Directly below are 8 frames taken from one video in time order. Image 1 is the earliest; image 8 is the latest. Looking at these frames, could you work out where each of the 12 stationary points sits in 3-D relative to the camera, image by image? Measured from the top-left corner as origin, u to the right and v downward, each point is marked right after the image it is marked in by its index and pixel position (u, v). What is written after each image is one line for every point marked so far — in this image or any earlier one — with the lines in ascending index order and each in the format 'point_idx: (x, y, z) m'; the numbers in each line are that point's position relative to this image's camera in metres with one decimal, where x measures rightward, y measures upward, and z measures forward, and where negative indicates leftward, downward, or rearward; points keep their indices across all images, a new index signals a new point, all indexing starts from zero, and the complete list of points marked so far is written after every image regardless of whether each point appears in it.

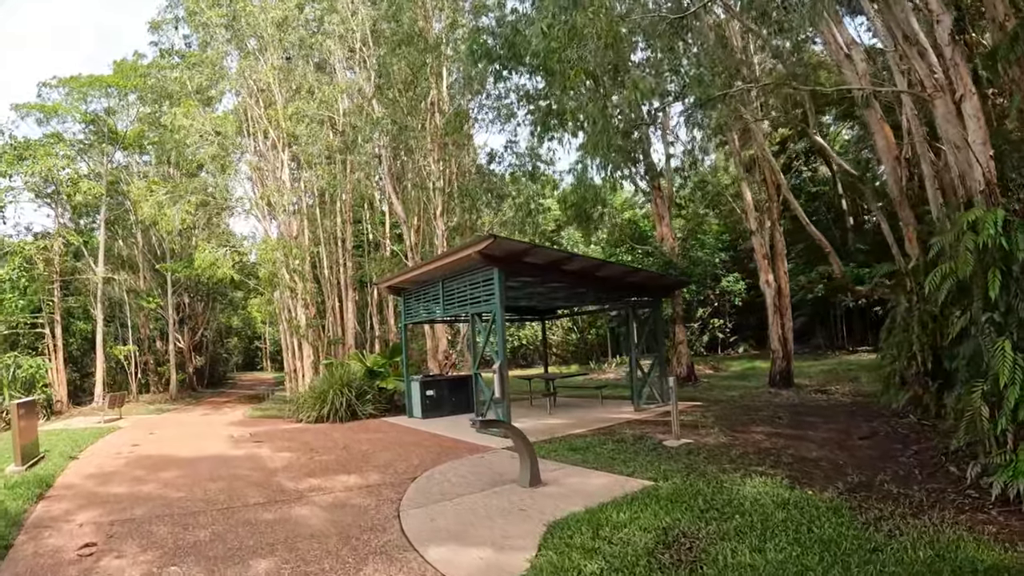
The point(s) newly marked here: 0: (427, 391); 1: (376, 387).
0: (-1.7, -1.8, +11.5) m
1: (-2.8, -1.9, +12.4) m
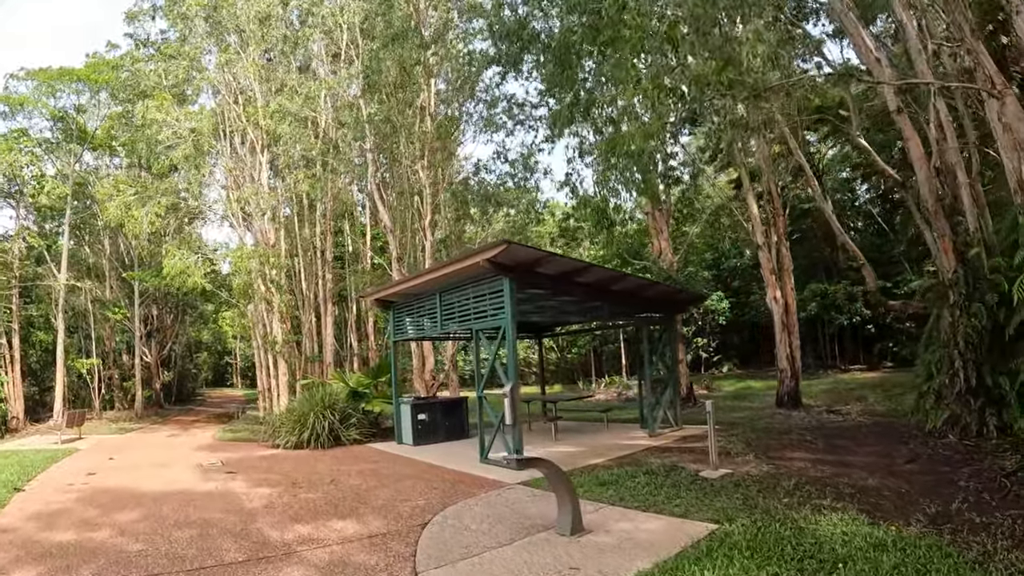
0: (-1.6, -2.0, +10.4) m
1: (-2.7, -2.1, +11.3) m
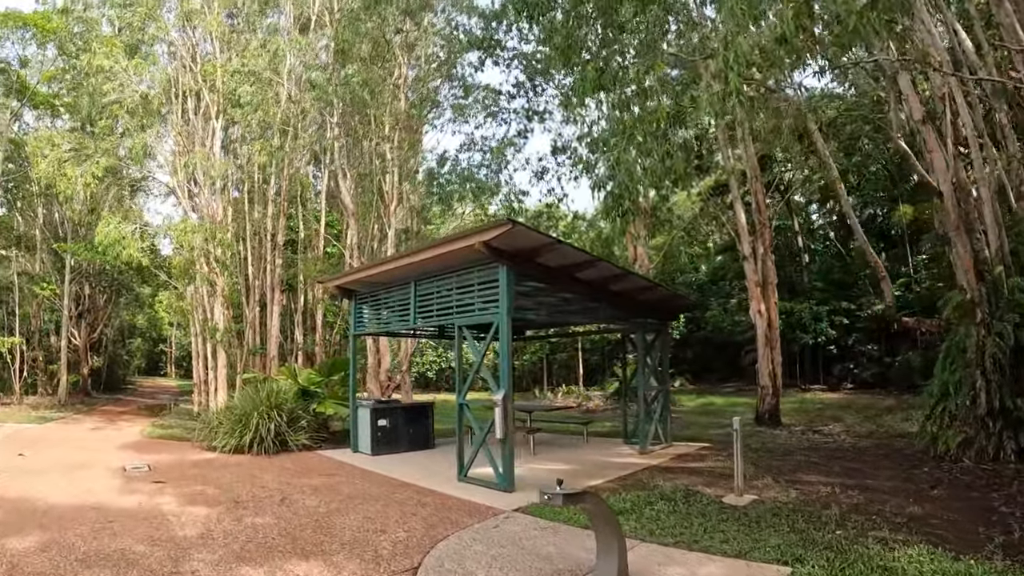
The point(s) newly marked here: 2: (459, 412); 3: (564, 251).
0: (-1.9, -1.8, +9.0) m
1: (-3.1, -1.8, +9.9) m
2: (-0.6, -1.4, +7.7) m
3: (+0.6, +0.4, +7.6) m
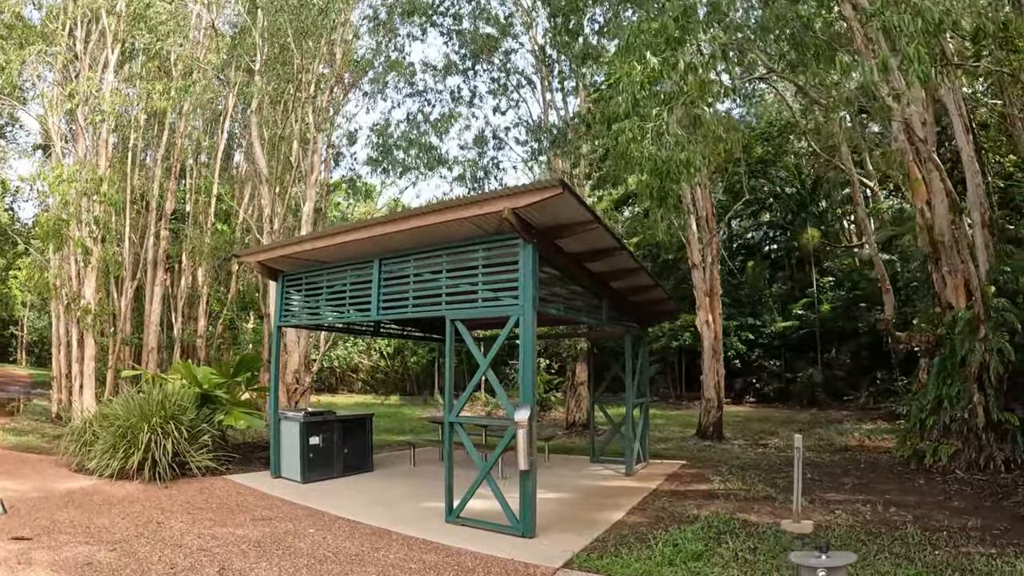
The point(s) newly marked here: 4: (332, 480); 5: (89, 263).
0: (-2.1, -1.6, +7.1) m
1: (-3.4, -1.6, +7.7) m
2: (-0.6, -1.3, +5.9) m
3: (+0.7, +0.5, +6.1) m
4: (-1.9, -2.1, +7.2) m
5: (-7.0, +0.4, +11.0) m
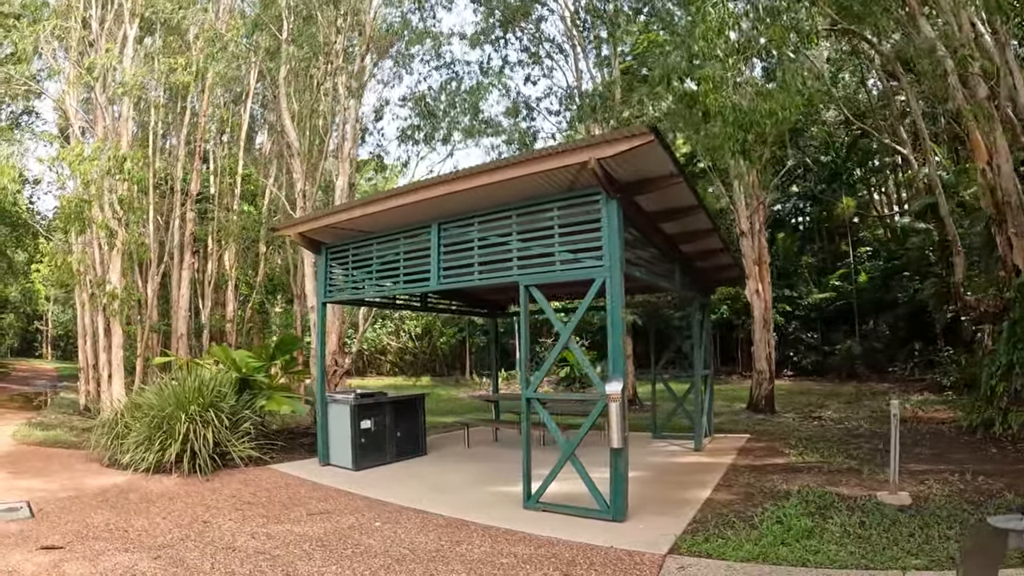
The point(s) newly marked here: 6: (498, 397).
0: (-1.4, -1.3, +6.5) m
1: (-2.7, -1.3, +7.1) m
2: (0.0, -1.0, +5.3) m
3: (+1.3, +0.8, +5.4) m
4: (-1.2, -1.8, +6.6) m
5: (-6.3, +0.6, +10.4) m
6: (-0.2, -1.5, +8.8) m
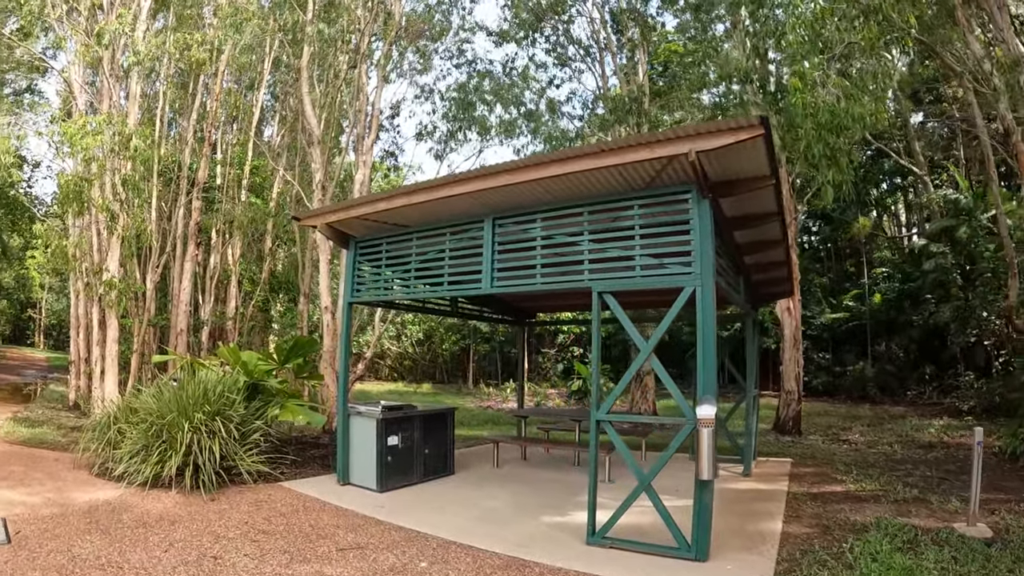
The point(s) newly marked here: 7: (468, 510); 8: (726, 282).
0: (-1.0, -1.3, +5.8) m
1: (-2.4, -1.2, +6.4) m
2: (+0.4, -1.0, +4.6) m
3: (+1.8, +0.7, +4.7) m
4: (-0.8, -1.8, +5.9) m
5: (-5.8, +0.8, +9.7) m
6: (+0.2, -1.5, +8.1) m
7: (-0.4, -1.9, +5.7) m
8: (+1.9, 0.0, +5.9) m
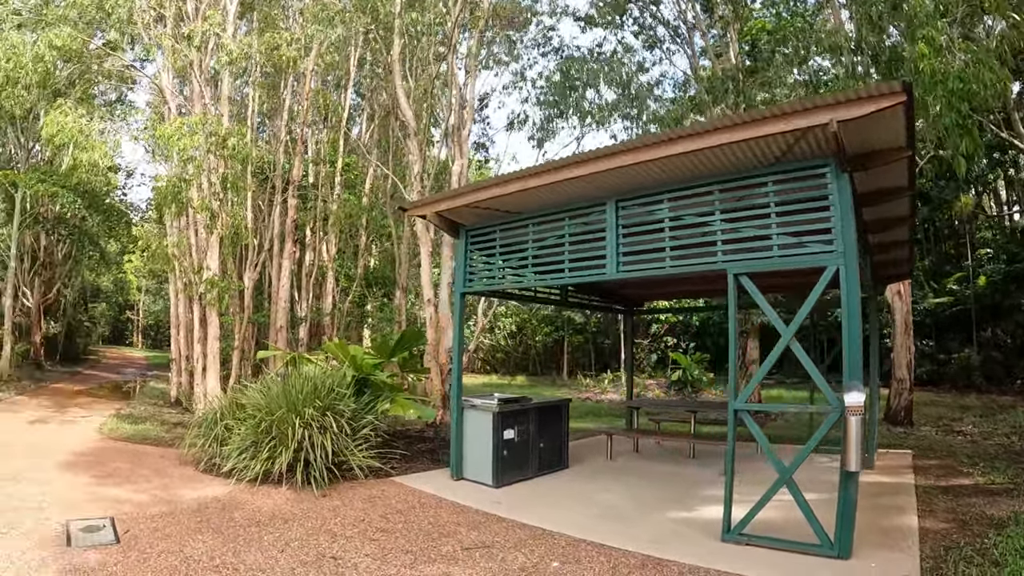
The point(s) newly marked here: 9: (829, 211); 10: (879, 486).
0: (-0.1, -1.2, +5.4) m
1: (-1.3, -1.1, +6.1) m
2: (+1.3, -0.9, +4.1) m
3: (+2.6, +0.9, +4.1) m
4: (+0.2, -1.6, +5.5) m
5: (-4.5, +0.9, +9.7) m
6: (+1.4, -1.3, +7.6) m
7: (+0.6, -1.7, +5.3) m
8: (+2.8, +0.3, +5.3) m
9: (+1.9, +0.5, +3.7) m
10: (+3.5, -1.9, +6.1) m
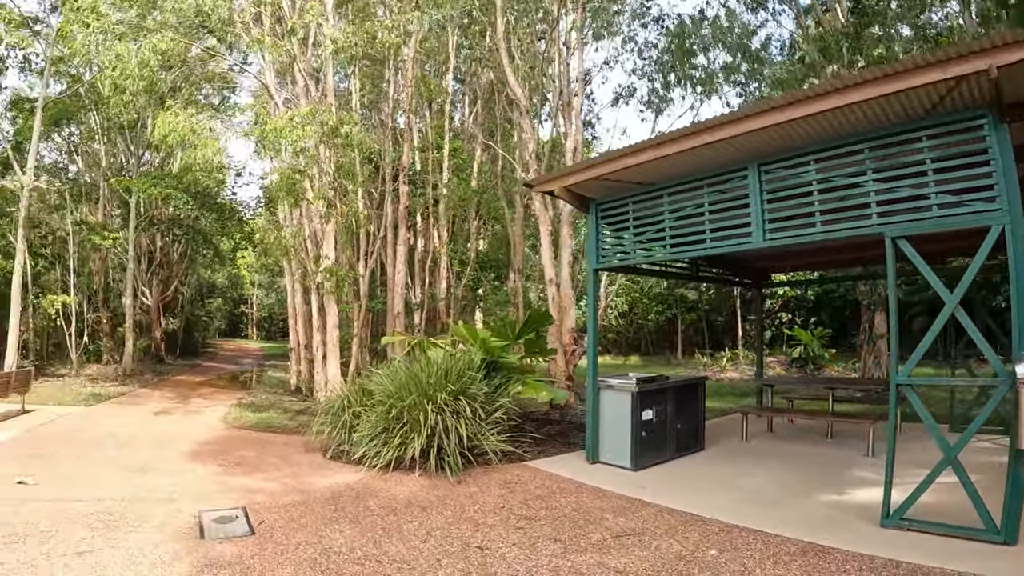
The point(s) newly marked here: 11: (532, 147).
0: (+1.0, -1.0, +5.2) m
1: (-0.2, -1.0, +6.1) m
2: (+2.2, -0.7, +3.7) m
3: (+3.4, +1.2, +3.5) m
4: (+1.3, -1.4, +5.2) m
5: (-3.0, +1.0, +9.9) m
6: (+2.7, -1.0, +7.2) m
7: (+1.7, -1.5, +5.0) m
8: (+3.8, +0.6, +4.7) m
9: (+2.7, +0.8, +3.2) m
10: (+4.7, -1.6, +5.5) m
11: (-0.3, +2.3, +11.0) m
